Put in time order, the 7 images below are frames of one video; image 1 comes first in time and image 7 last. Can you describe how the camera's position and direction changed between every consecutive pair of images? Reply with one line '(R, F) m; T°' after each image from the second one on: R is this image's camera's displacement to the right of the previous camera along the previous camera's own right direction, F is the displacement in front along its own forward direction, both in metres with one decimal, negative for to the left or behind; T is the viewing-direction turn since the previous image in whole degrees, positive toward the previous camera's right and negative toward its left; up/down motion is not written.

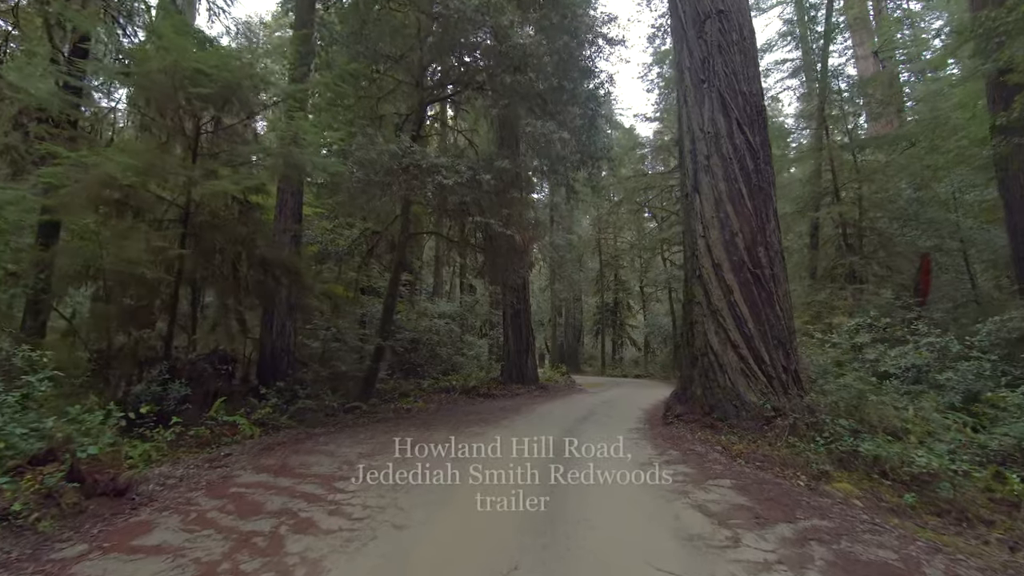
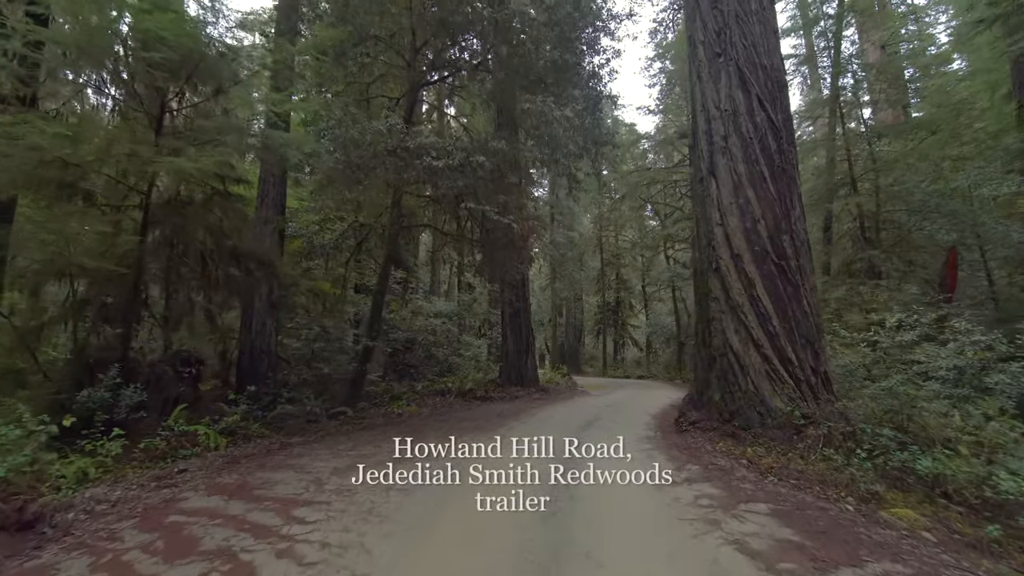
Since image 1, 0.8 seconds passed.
(0.0, +0.8) m; 0°
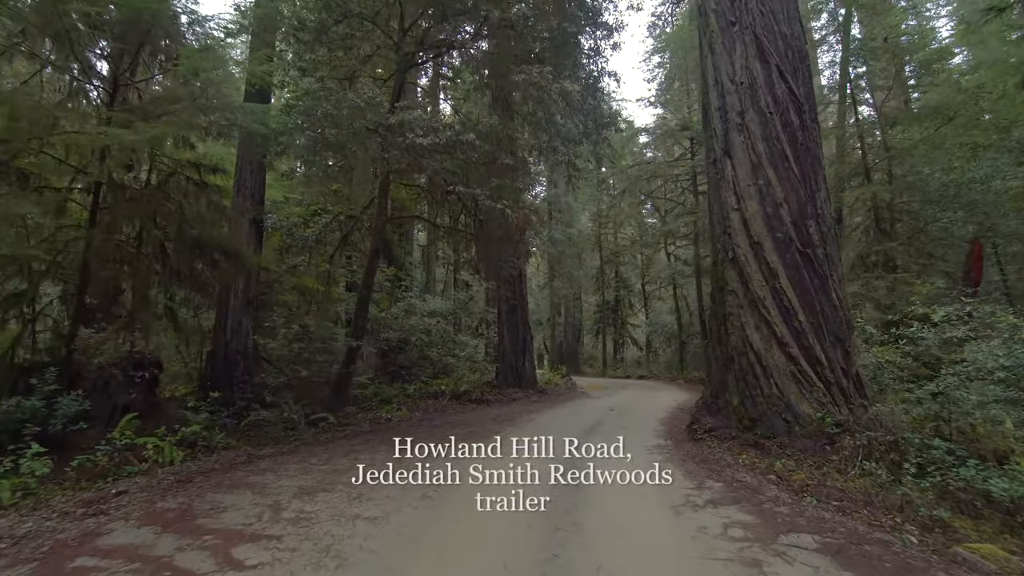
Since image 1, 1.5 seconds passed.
(+0.1, +0.8) m; 0°
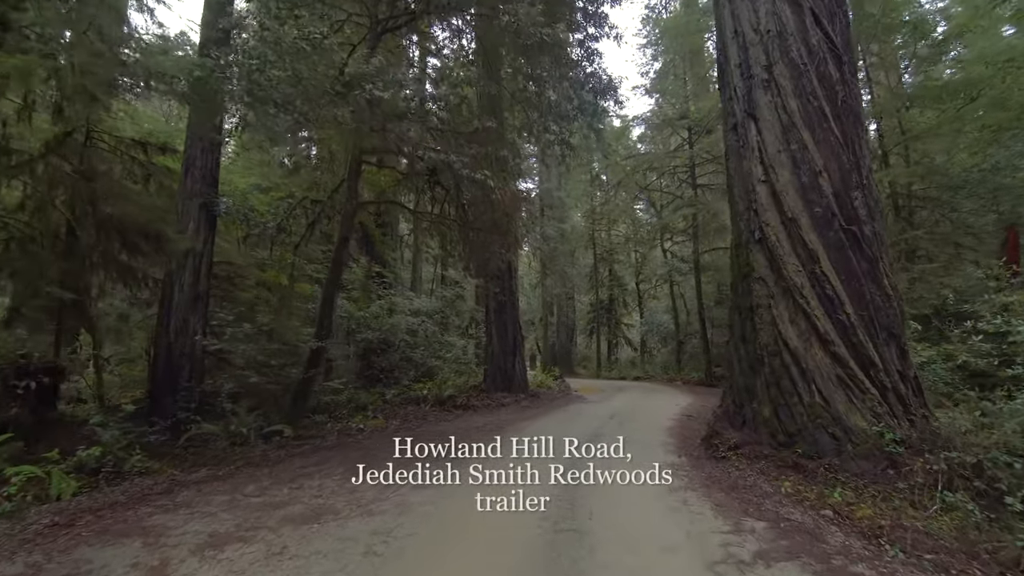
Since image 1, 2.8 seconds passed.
(+0.1, +1.2) m; +1°
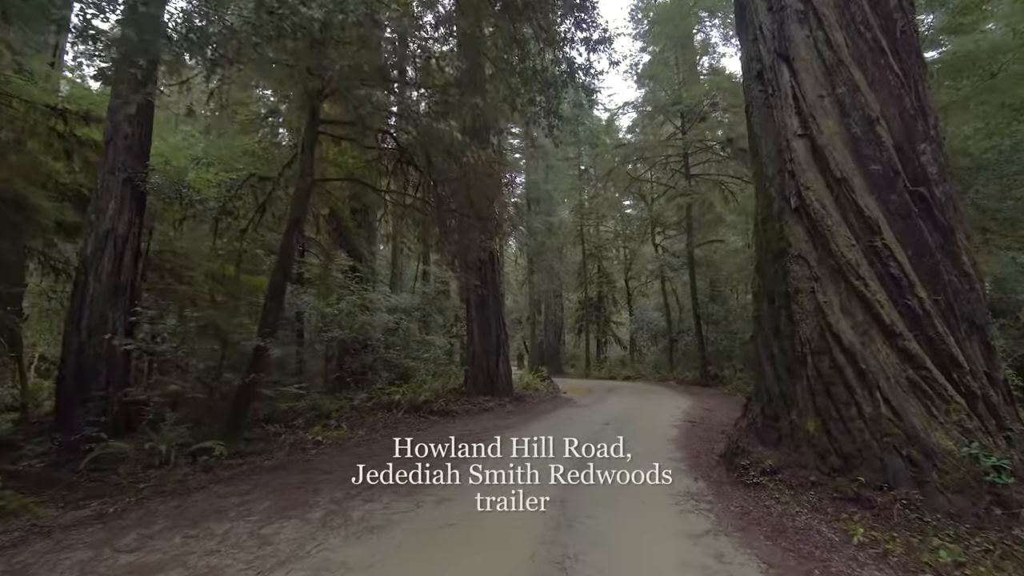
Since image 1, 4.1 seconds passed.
(+0.1, +1.3) m; +1°
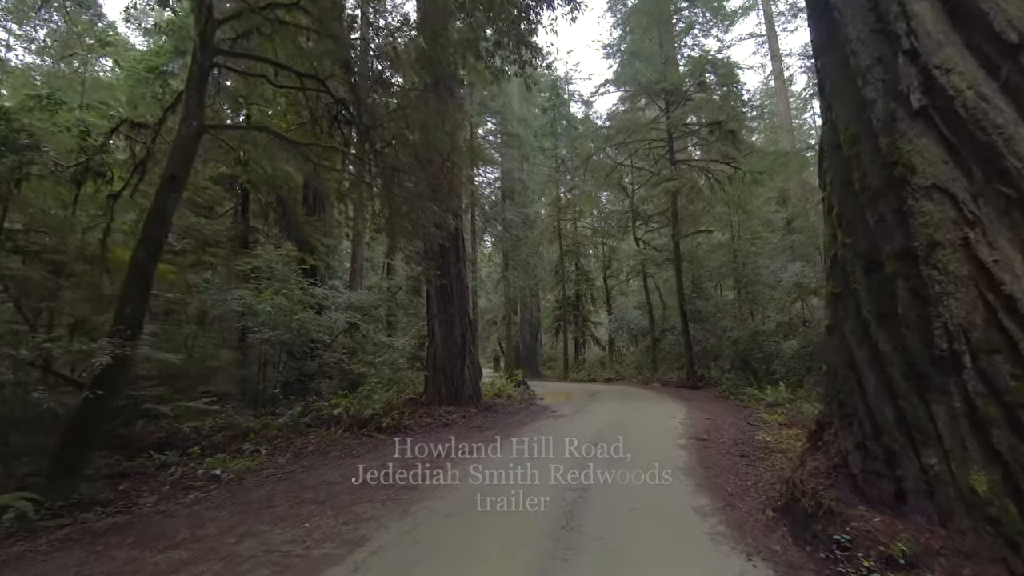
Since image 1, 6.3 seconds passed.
(+0.2, +2.0) m; +3°
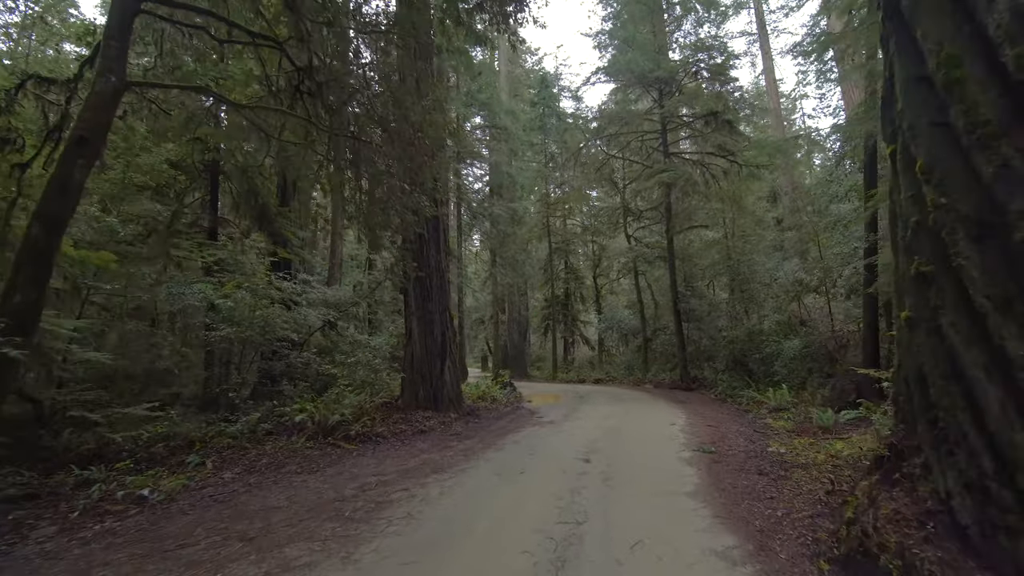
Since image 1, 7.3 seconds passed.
(+0.1, +0.9) m; +1°
